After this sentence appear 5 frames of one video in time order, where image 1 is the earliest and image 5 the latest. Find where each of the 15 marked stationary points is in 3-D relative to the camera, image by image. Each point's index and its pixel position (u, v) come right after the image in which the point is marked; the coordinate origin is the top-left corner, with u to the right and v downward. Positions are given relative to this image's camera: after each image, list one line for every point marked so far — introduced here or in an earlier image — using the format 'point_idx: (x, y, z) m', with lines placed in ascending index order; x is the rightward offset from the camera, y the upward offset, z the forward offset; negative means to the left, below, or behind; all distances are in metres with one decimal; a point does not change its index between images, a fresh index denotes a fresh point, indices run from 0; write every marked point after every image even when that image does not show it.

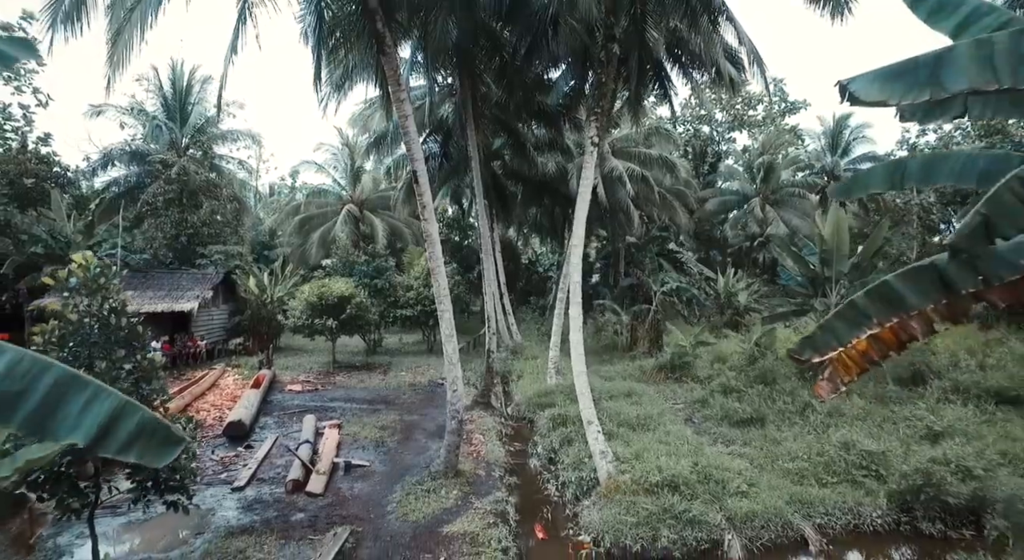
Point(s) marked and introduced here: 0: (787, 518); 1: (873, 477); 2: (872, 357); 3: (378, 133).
0: (+2.6, -2.3, +5.0) m
1: (+4.0, -2.2, +5.7) m
2: (+2.0, -0.4, +2.8) m
3: (-3.5, +3.9, +13.6) m
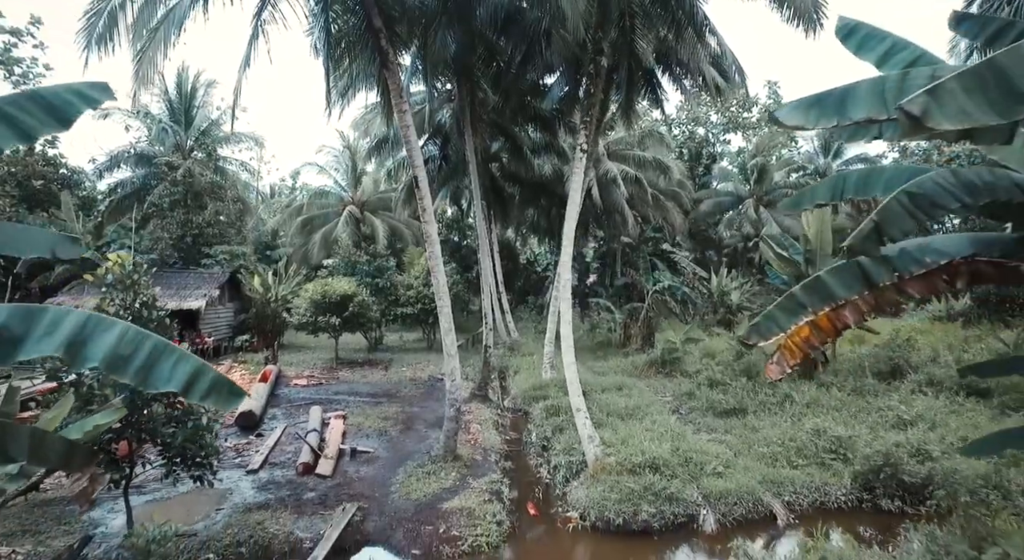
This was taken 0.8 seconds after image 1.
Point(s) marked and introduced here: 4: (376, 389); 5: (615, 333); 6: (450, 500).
0: (+2.6, -2.3, +5.5) m
1: (+3.9, -2.1, +6.2) m
2: (+1.9, -0.4, +3.3) m
3: (-3.6, +3.9, +14.1) m
4: (-2.9, -2.3, +10.9) m
5: (+3.0, -1.5, +15.0) m
6: (-0.7, -2.4, +5.6) m
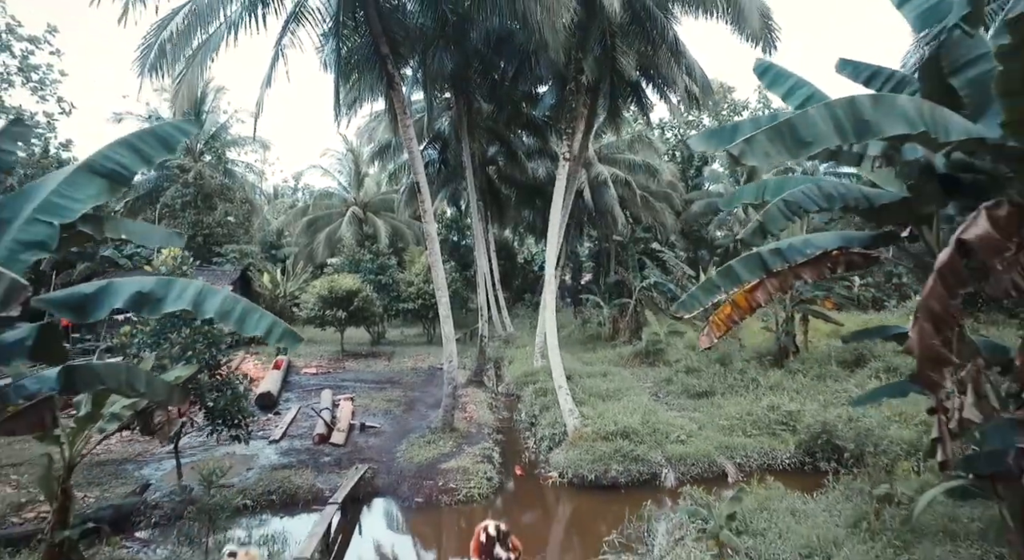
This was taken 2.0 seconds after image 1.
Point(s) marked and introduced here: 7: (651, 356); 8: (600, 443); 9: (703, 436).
0: (+2.4, -2.2, +6.4) m
1: (+3.8, -2.0, +7.1) m
2: (+1.8, -0.3, +4.2) m
3: (-3.8, +4.0, +15.0) m
4: (-3.0, -2.2, +11.8) m
5: (+2.8, -1.4, +15.9) m
6: (-0.8, -2.3, +6.5) m
7: (+3.2, -1.8, +12.1) m
8: (+1.1, -2.1, +6.6) m
9: (+2.6, -2.1, +7.0) m
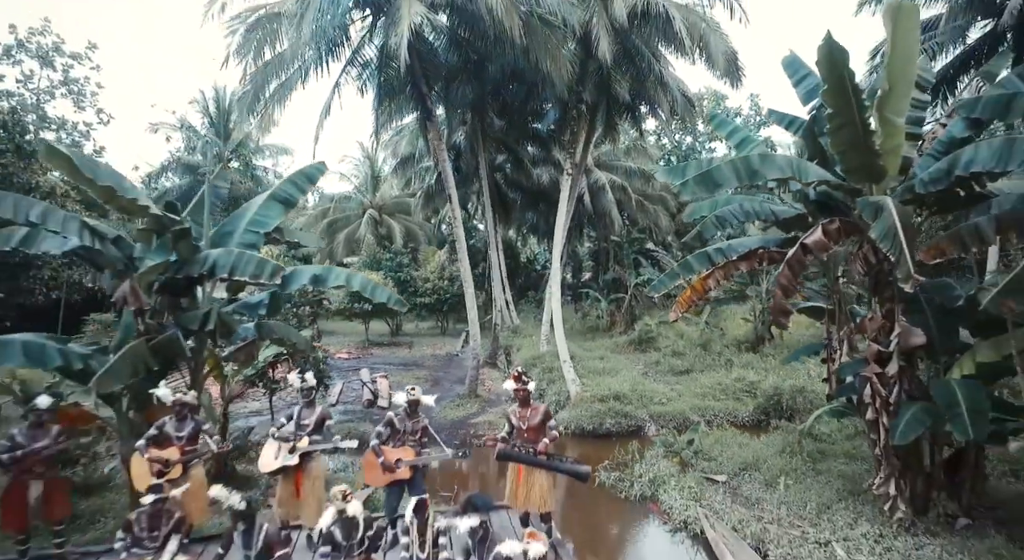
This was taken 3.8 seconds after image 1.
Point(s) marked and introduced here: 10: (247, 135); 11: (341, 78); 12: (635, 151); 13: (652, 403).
0: (+2.7, -2.1, +8.0) m
1: (+4.0, -1.9, +8.7) m
2: (+2.0, -0.2, +5.8) m
3: (-3.5, +4.1, +16.6) m
4: (-2.8, -2.1, +13.4) m
5: (+3.1, -1.3, +17.5) m
6: (-0.6, -2.2, +8.1) m
7: (+3.5, -1.7, +13.7) m
8: (+1.3, -2.0, +8.2) m
9: (+2.8, -2.0, +8.6) m
10: (-10.1, +5.5, +19.7) m
11: (-3.0, +3.6, +9.0) m
12: (+4.8, +5.0, +20.0) m
13: (+2.3, -2.0, +8.3) m
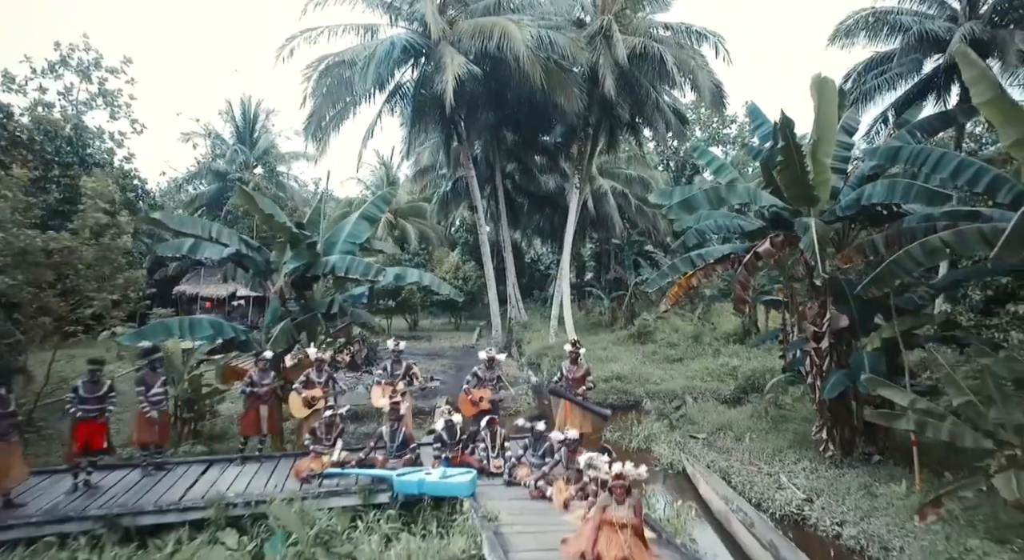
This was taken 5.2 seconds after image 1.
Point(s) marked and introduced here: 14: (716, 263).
0: (+3.0, -2.1, +9.5) m
1: (+4.4, -1.9, +10.2) m
2: (+2.3, -0.2, +7.3) m
3: (-3.2, +4.1, +18.1) m
4: (-2.4, -2.1, +14.9) m
5: (+3.4, -1.3, +19.0) m
6: (-0.3, -2.2, +9.6) m
7: (+3.8, -1.7, +15.2) m
8: (+1.7, -2.0, +9.7) m
9: (+3.1, -2.0, +10.1) m
10: (-9.8, +5.6, +21.2) m
11: (-2.6, +3.6, +10.5) m
12: (+5.1, +5.0, +21.5) m
13: (+2.6, -2.0, +9.8) m
14: (+2.6, +0.2, +6.8) m
